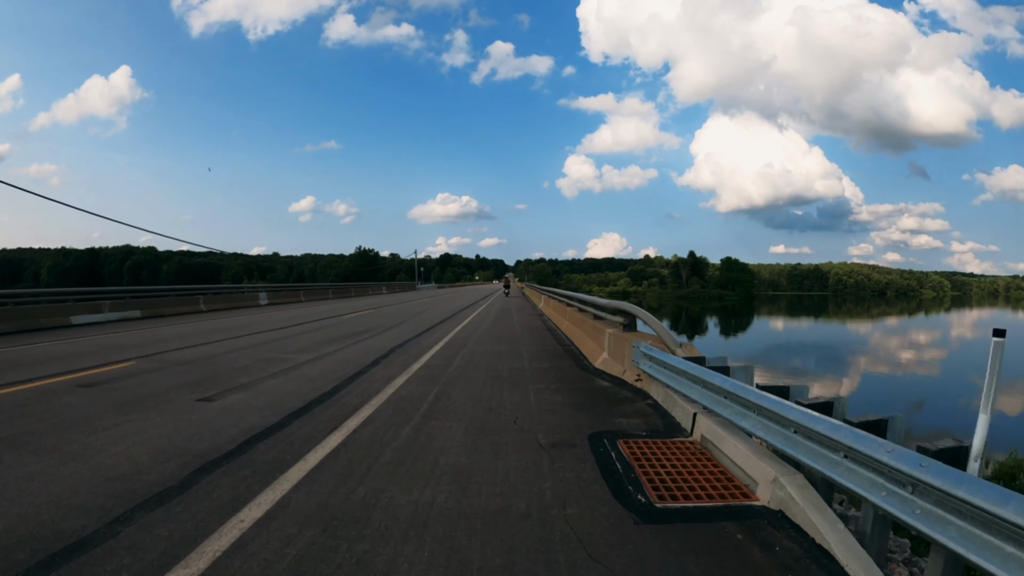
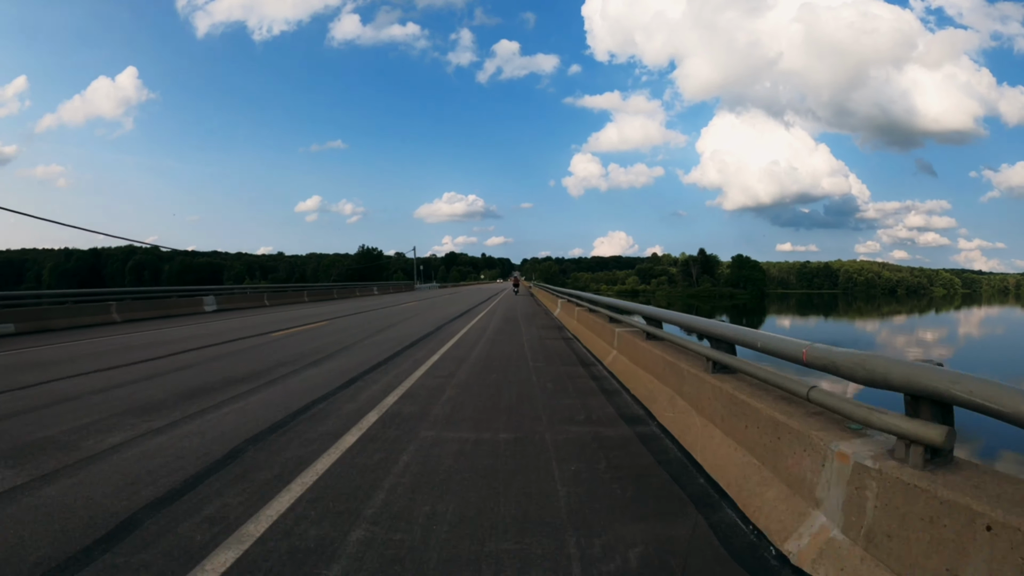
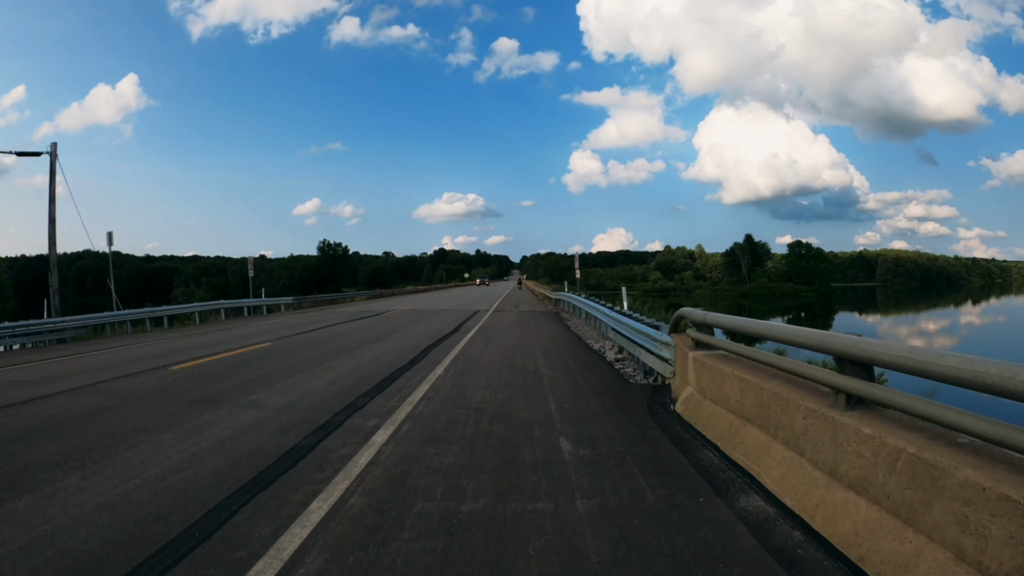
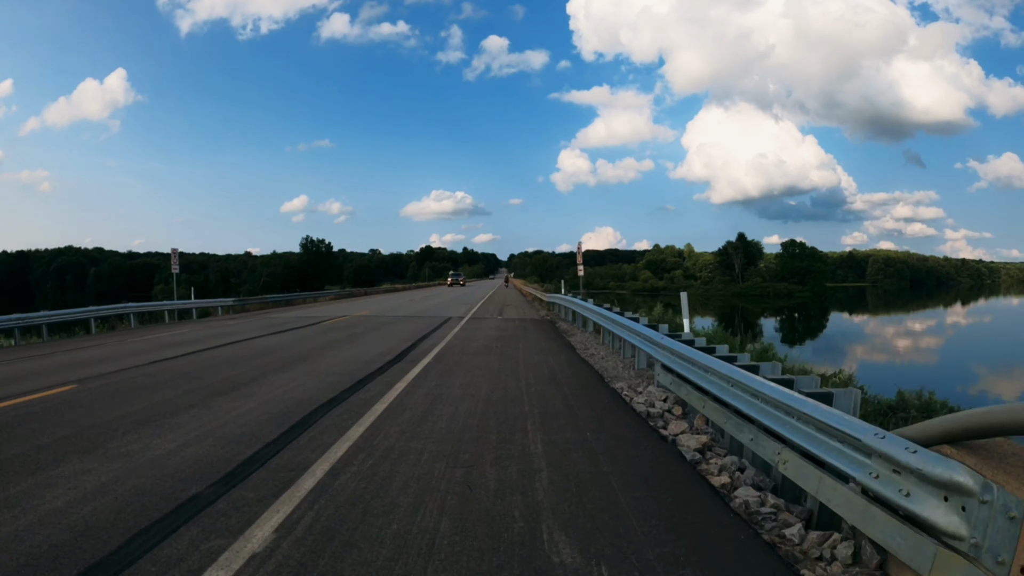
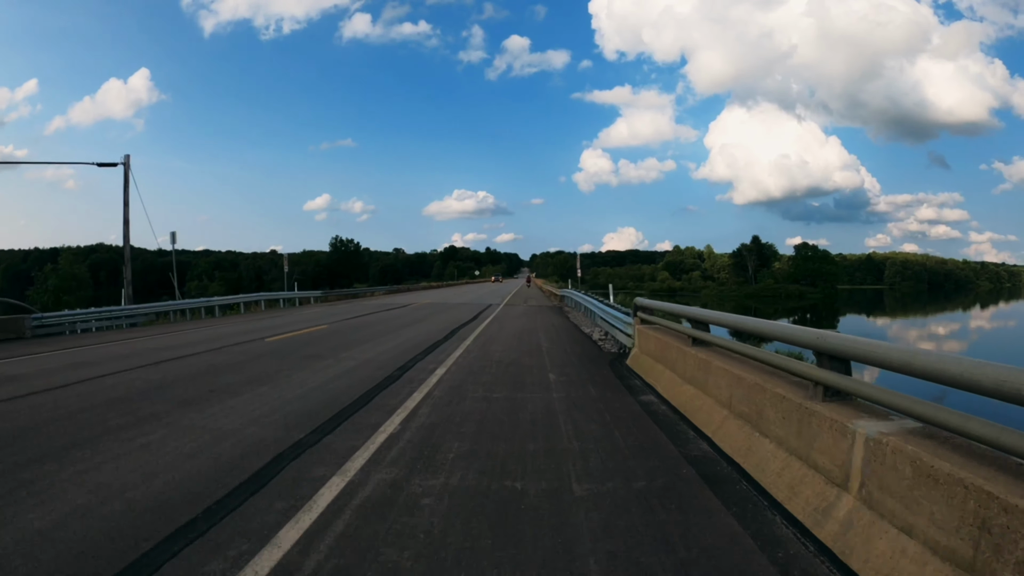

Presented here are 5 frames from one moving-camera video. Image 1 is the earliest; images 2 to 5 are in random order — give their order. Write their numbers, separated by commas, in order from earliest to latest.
2, 5, 3, 4
